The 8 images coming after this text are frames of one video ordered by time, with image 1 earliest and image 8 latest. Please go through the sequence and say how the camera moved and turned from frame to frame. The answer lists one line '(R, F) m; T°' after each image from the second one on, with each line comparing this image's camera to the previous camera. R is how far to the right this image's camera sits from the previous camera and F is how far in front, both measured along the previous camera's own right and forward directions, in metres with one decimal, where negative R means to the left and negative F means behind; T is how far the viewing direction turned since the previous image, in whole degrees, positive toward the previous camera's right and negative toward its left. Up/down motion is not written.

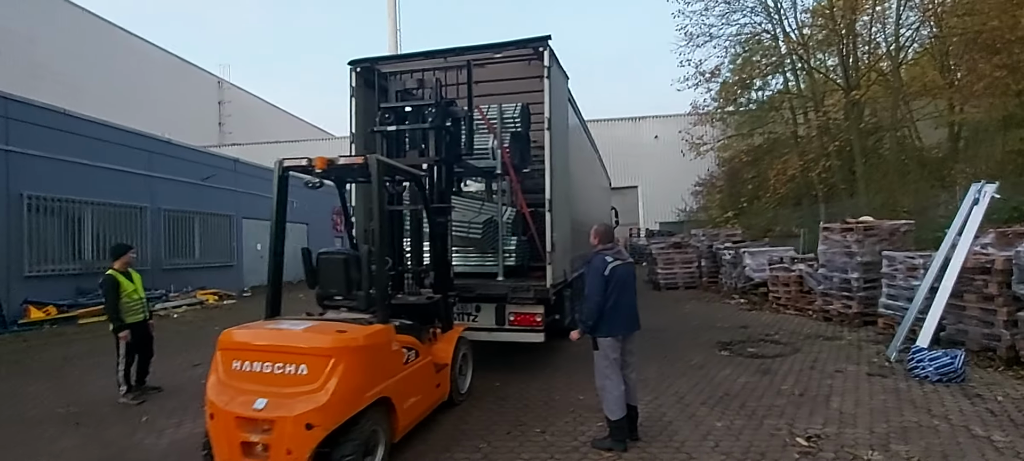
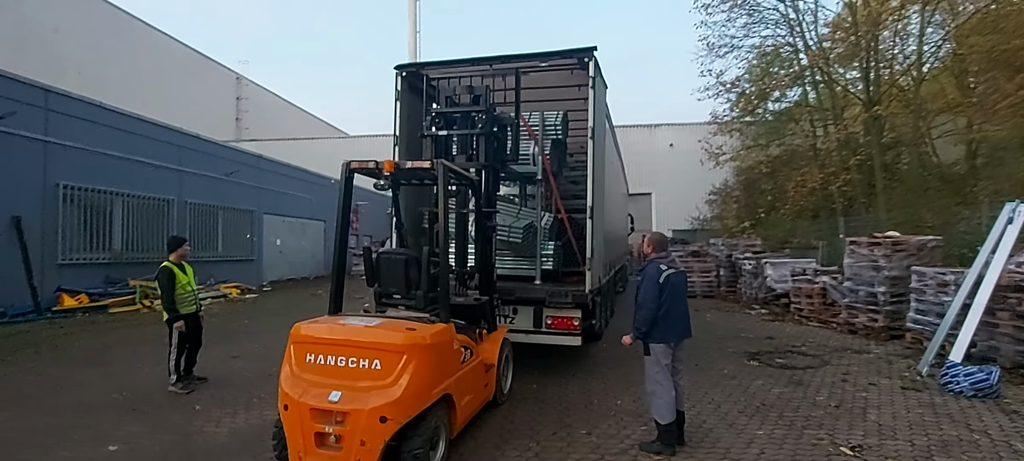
(-0.6, -0.2) m; -1°
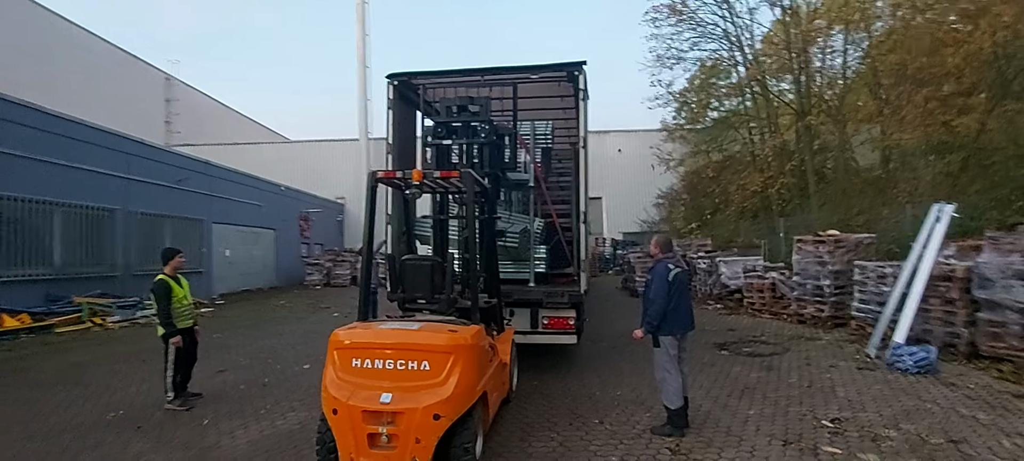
(-0.9, -0.3) m; +7°
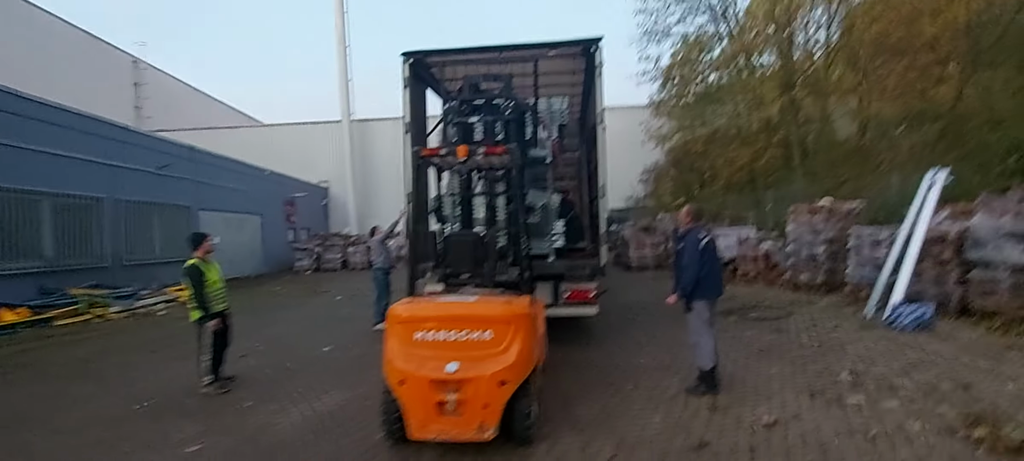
(-0.8, -0.2) m; +2°
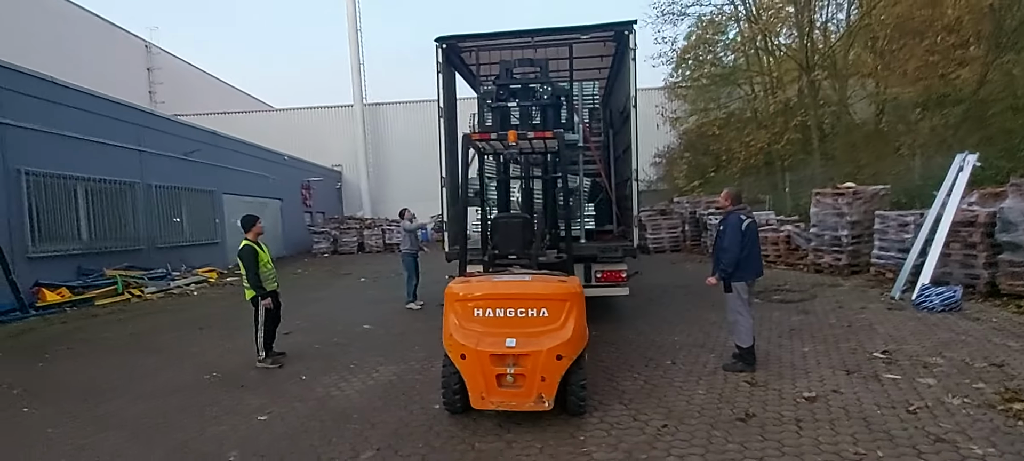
(-0.5, -0.2) m; -1°
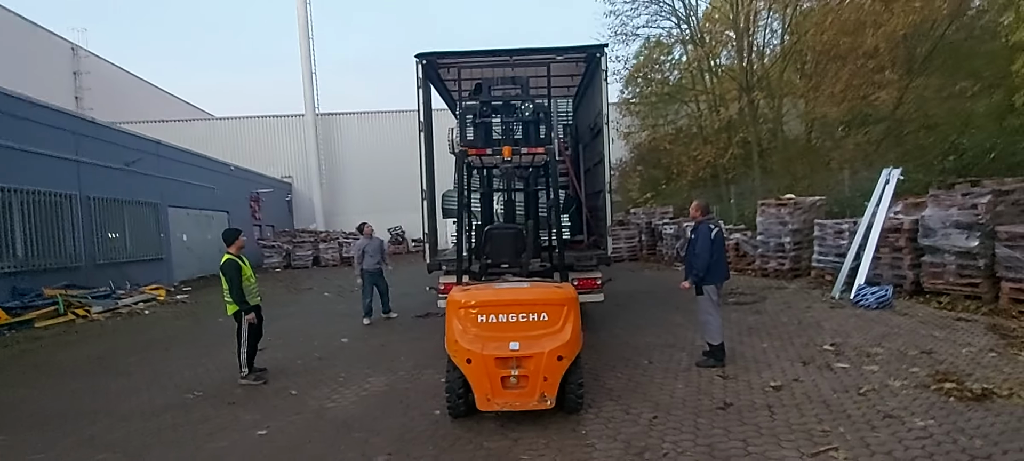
(-0.6, -0.3) m; +6°
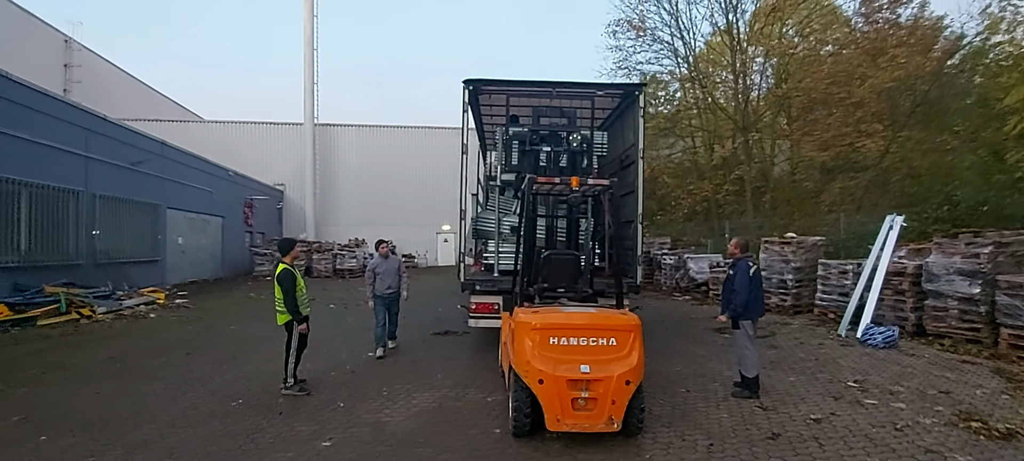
(-1.2, -0.2) m; +2°
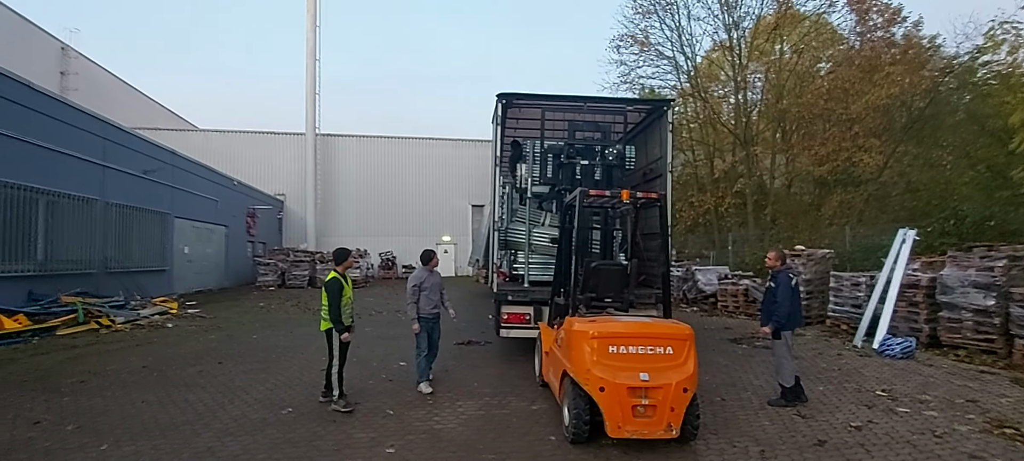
(-0.9, -0.2) m; +1°
